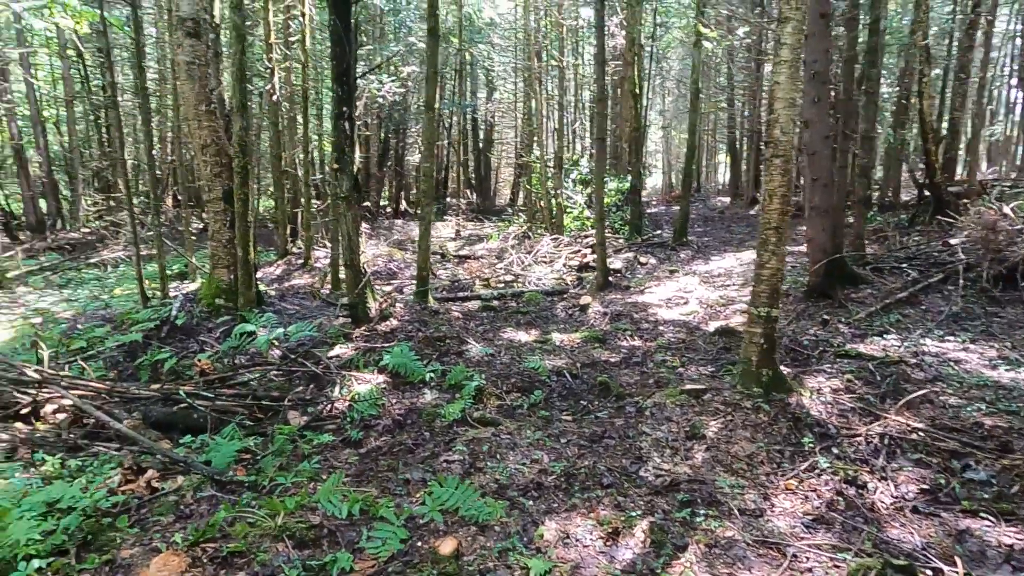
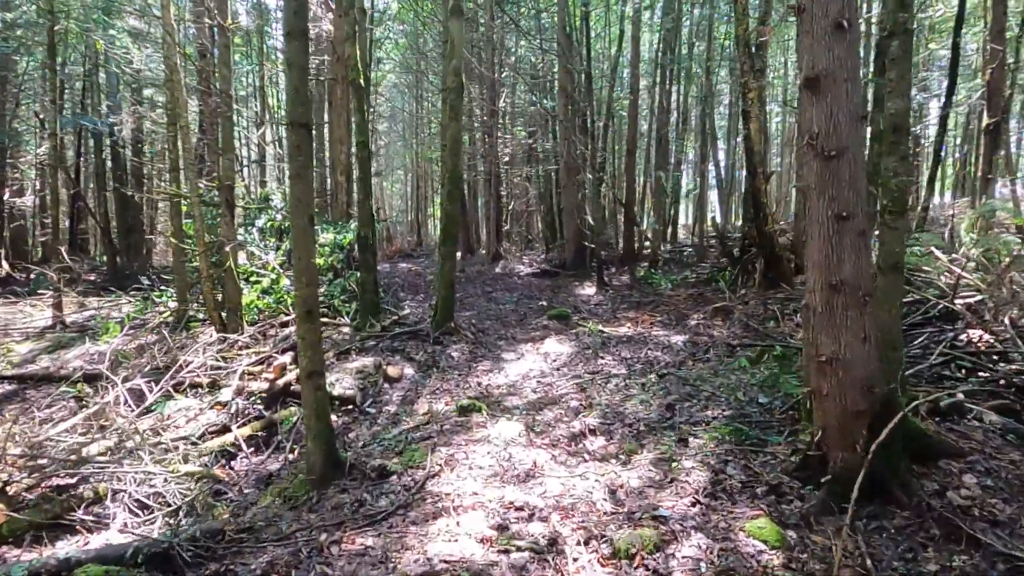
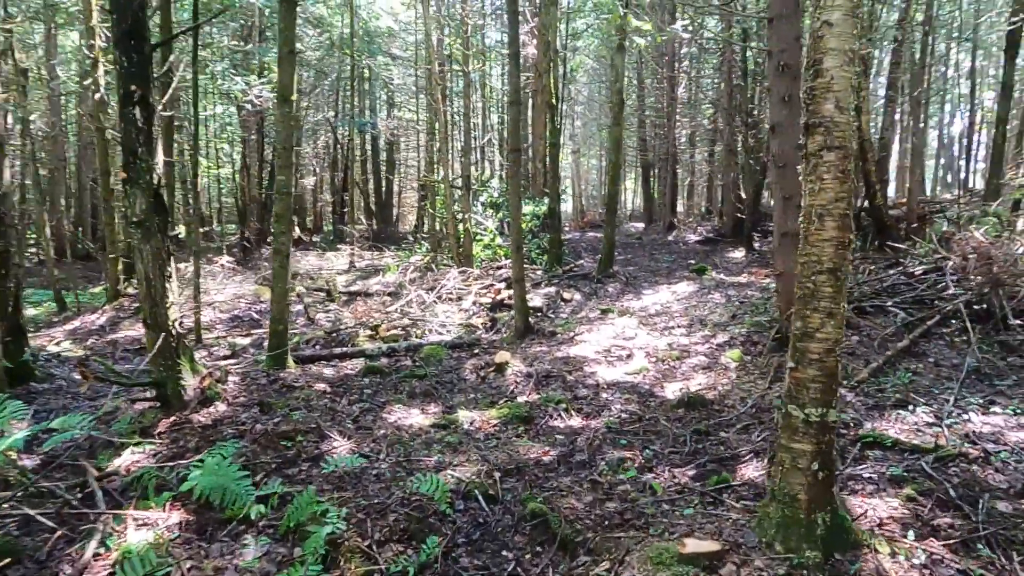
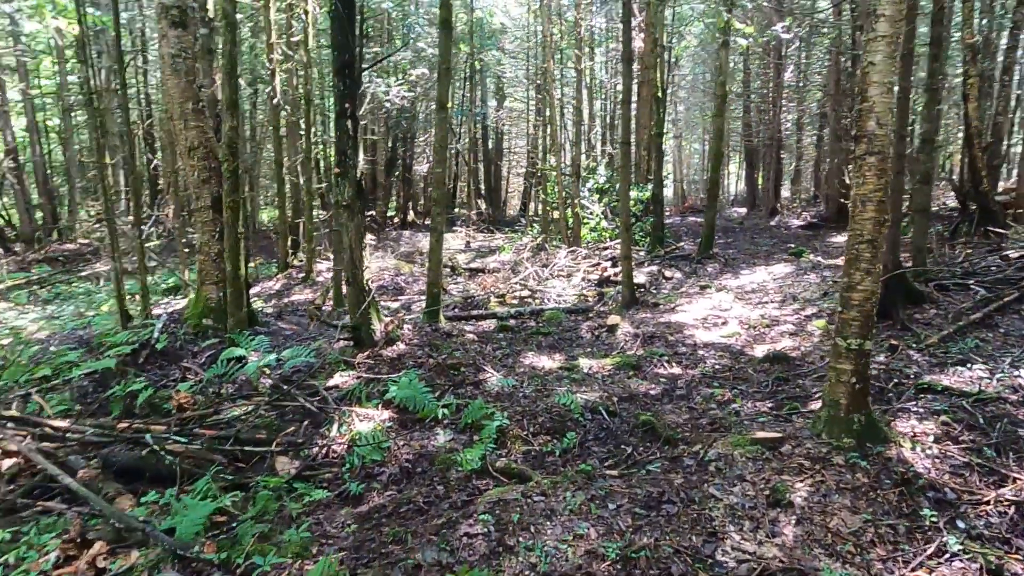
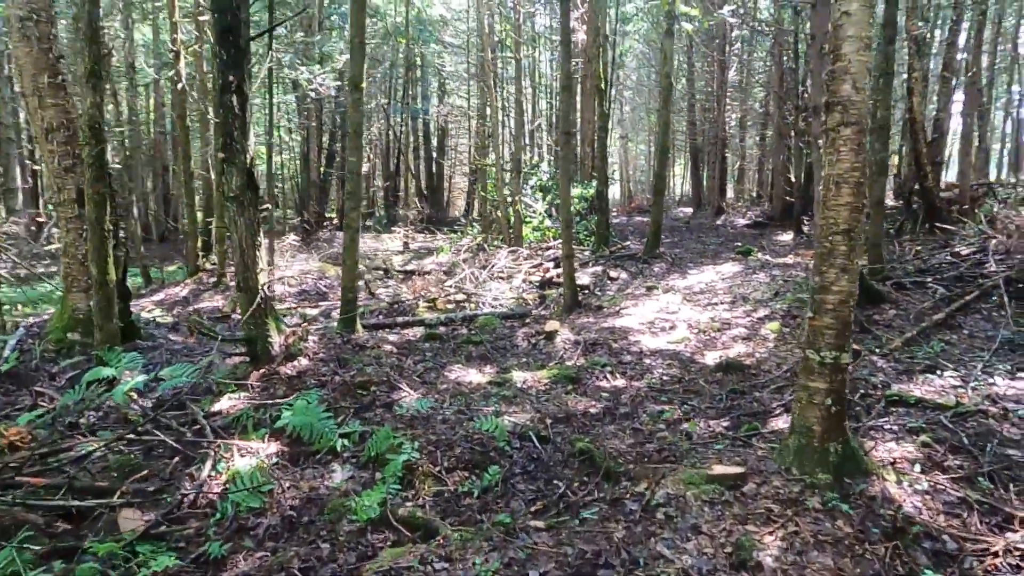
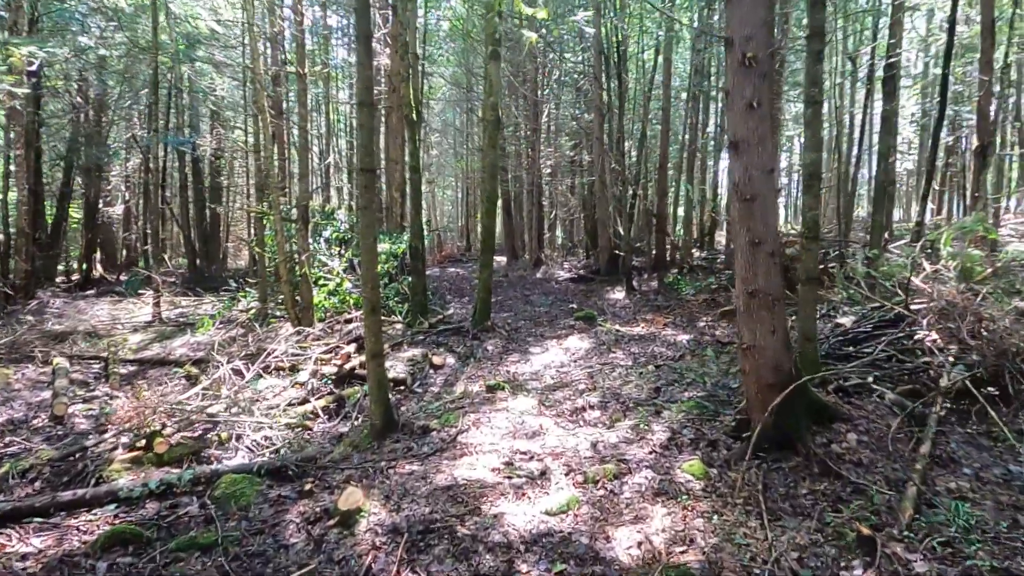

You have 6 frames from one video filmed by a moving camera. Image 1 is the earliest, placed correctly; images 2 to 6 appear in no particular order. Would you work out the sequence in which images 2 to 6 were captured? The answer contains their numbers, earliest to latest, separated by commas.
4, 5, 3, 6, 2
